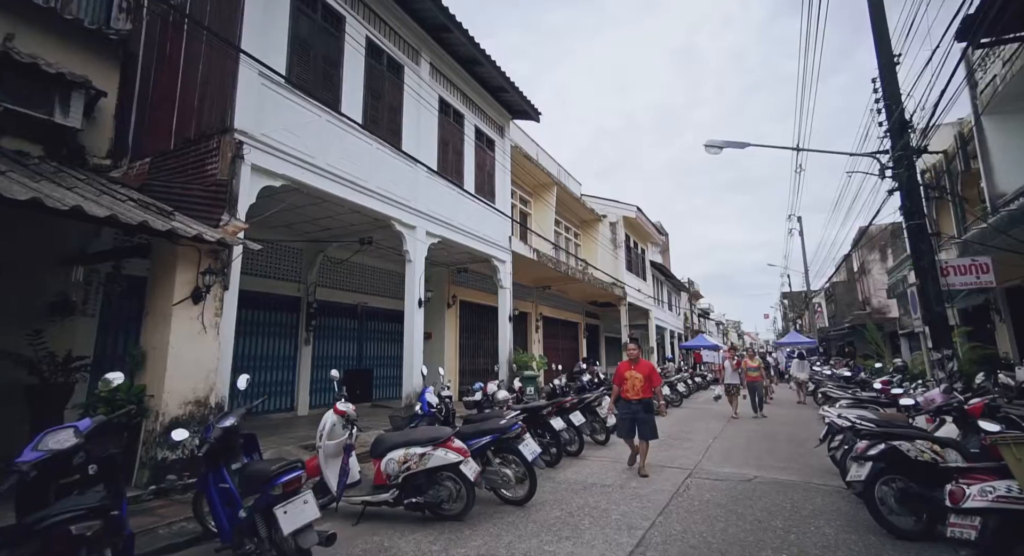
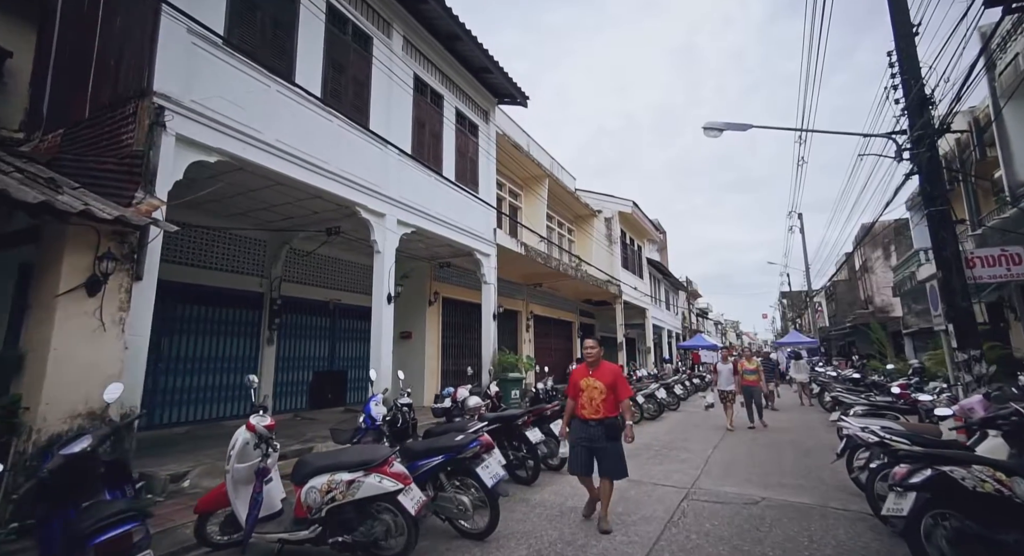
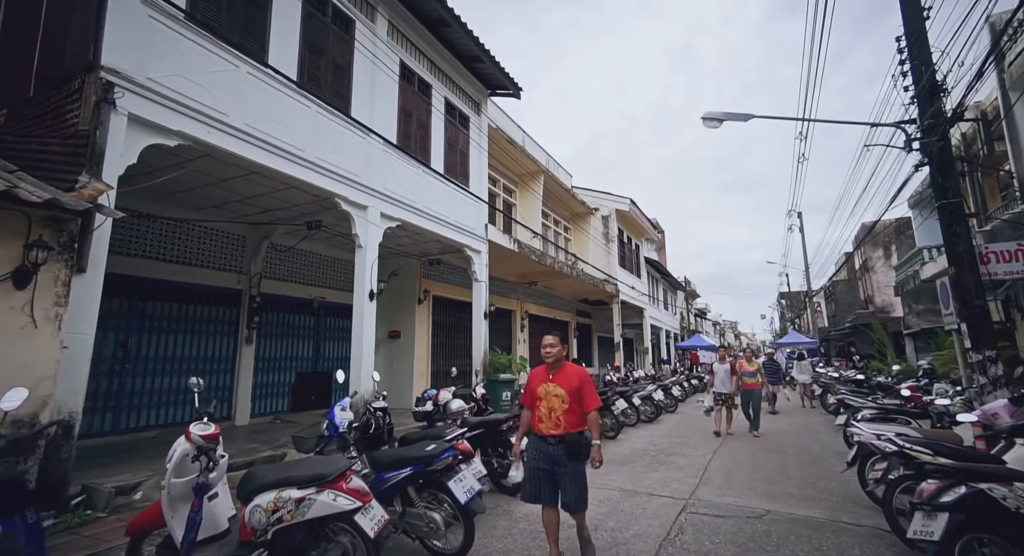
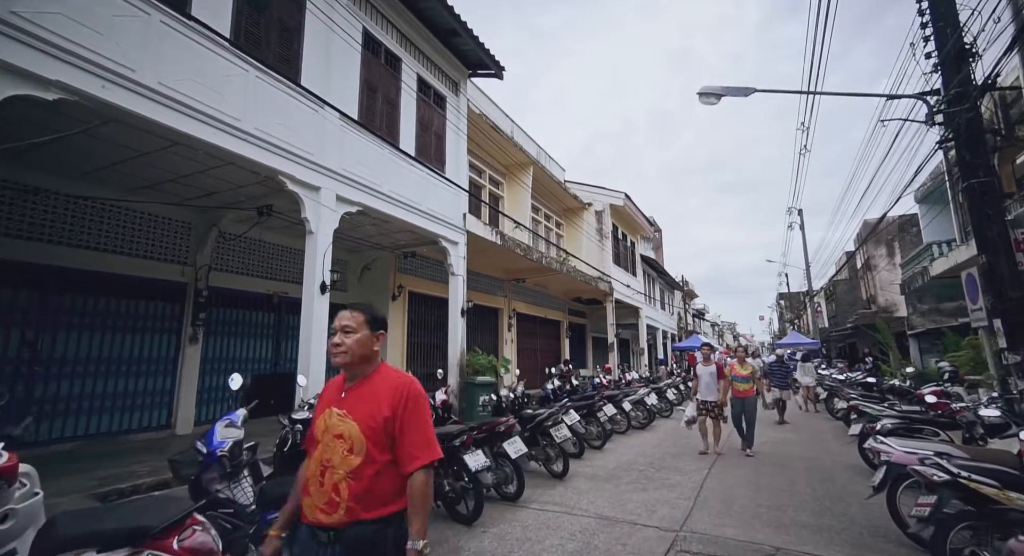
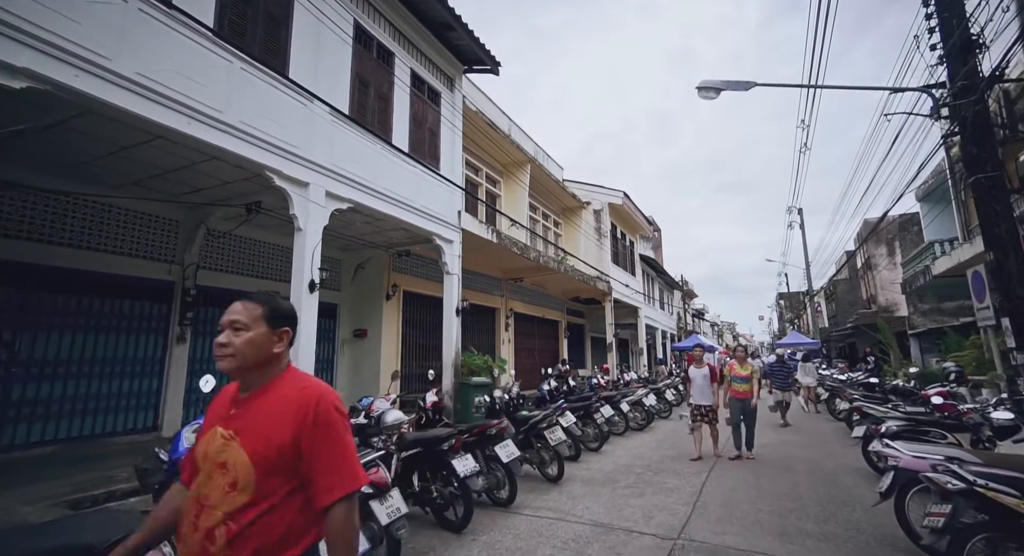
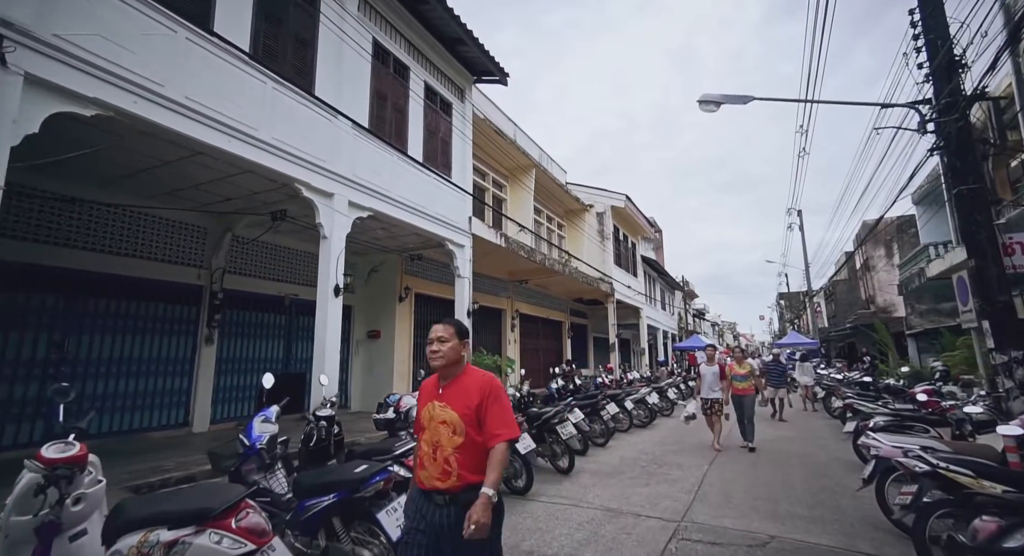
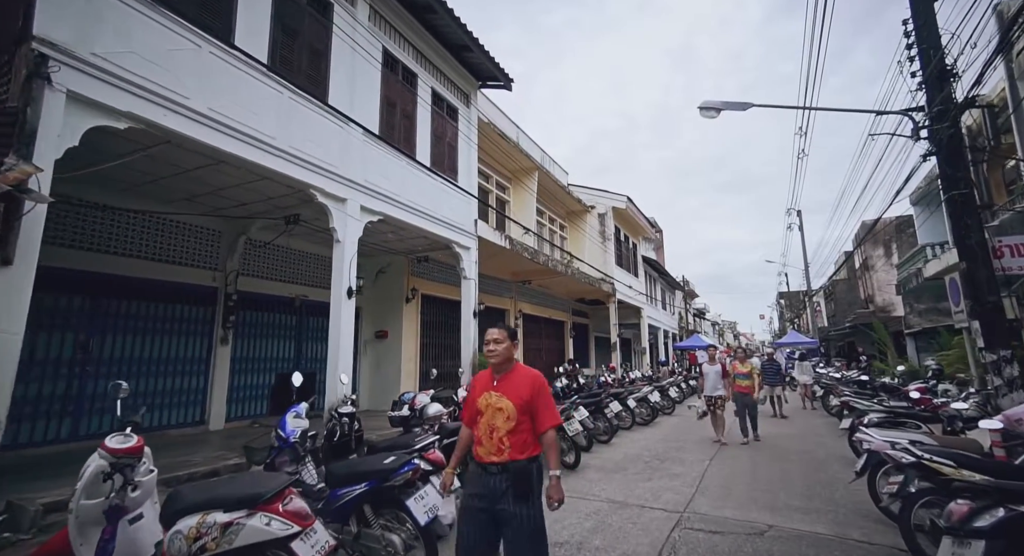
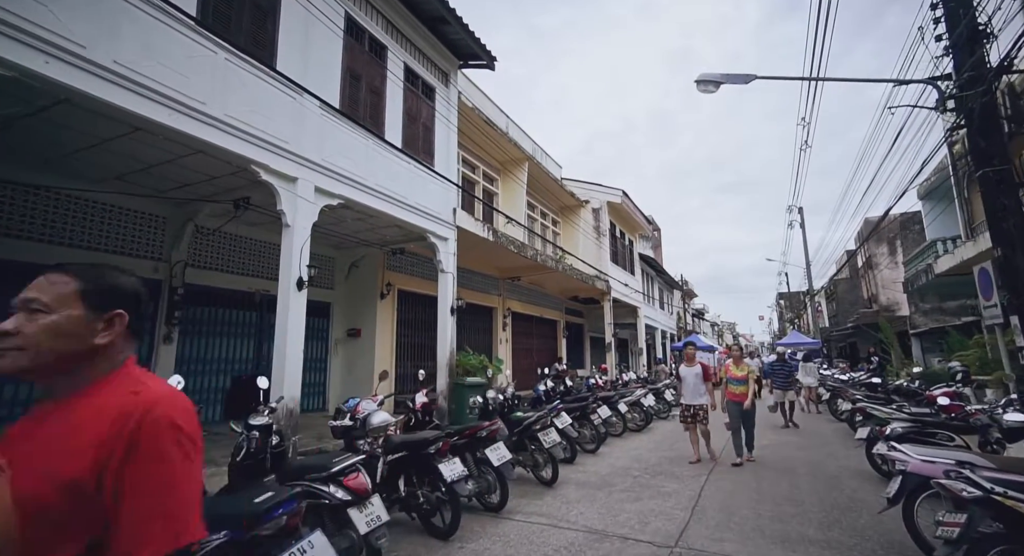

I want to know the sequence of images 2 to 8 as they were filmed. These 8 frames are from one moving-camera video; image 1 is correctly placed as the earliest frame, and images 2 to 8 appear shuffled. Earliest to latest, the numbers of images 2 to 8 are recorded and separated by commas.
2, 3, 7, 6, 4, 5, 8
